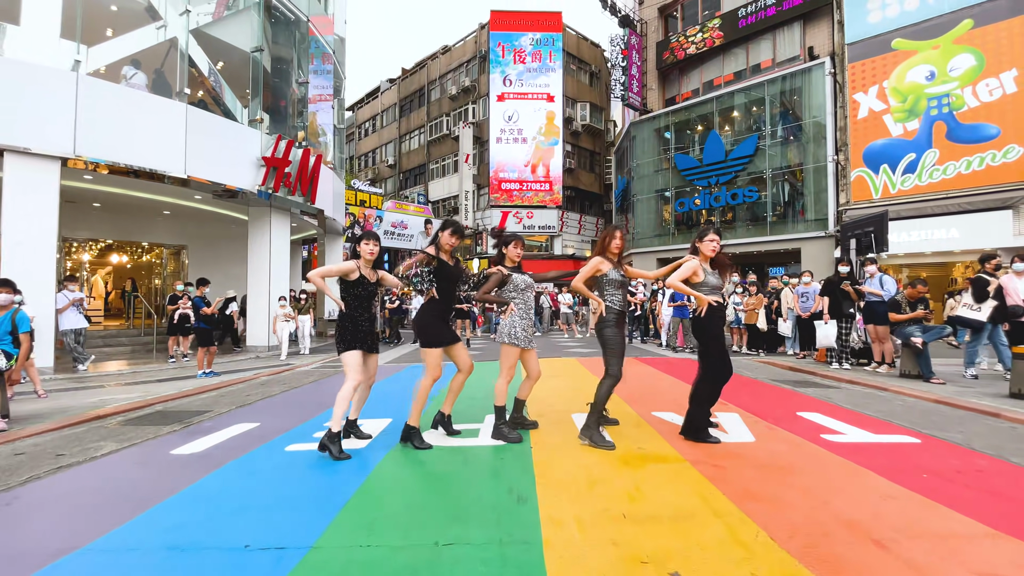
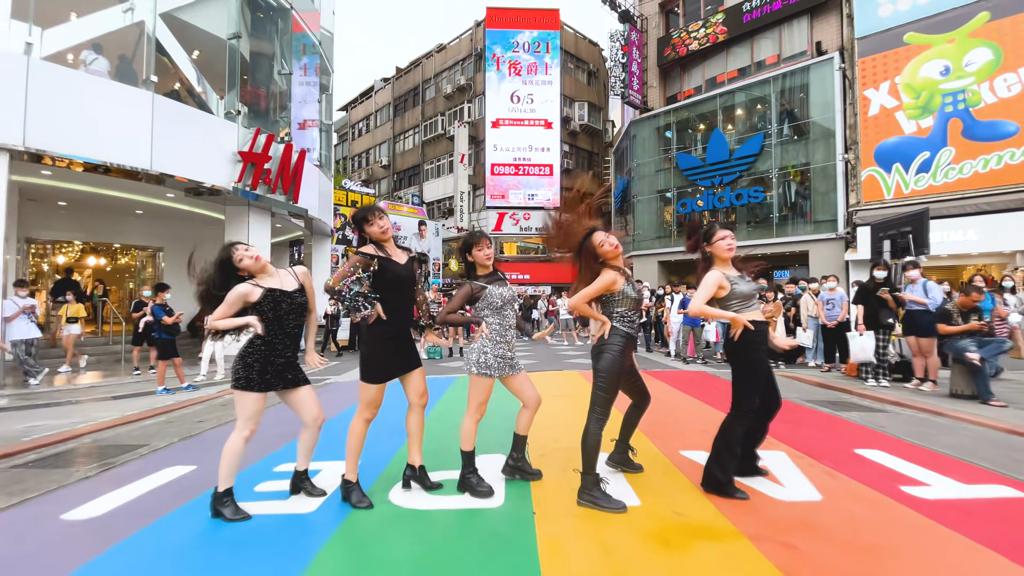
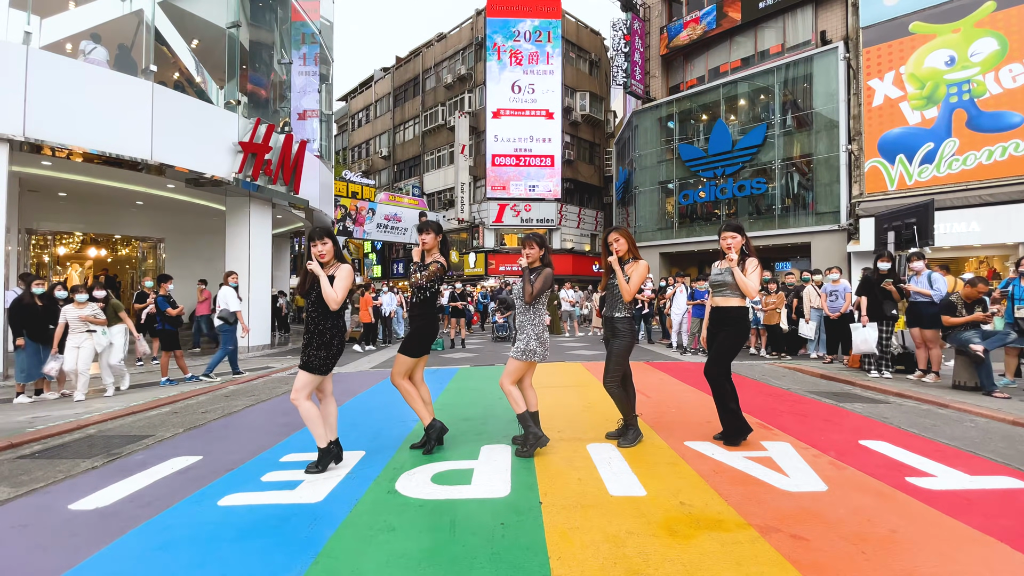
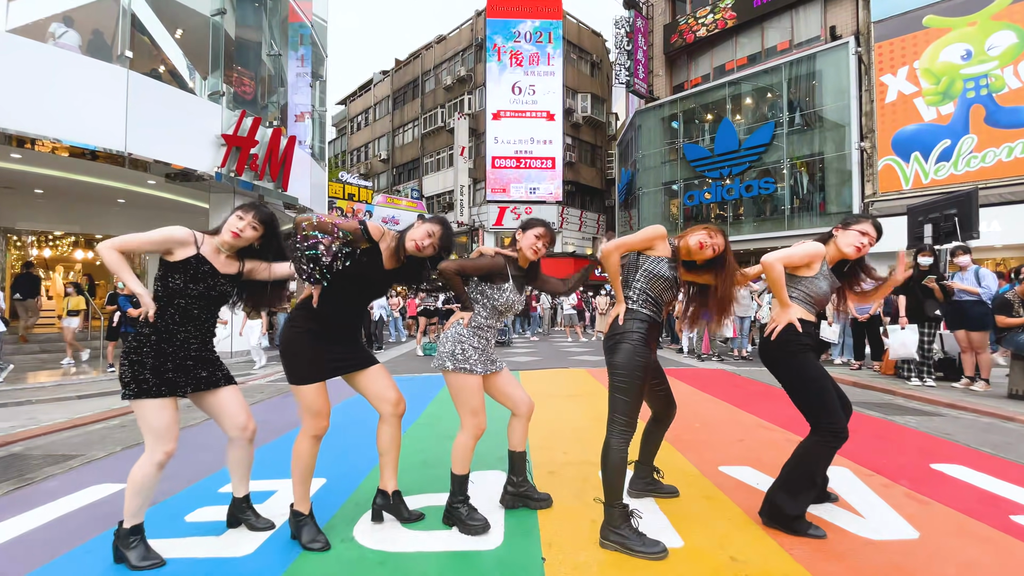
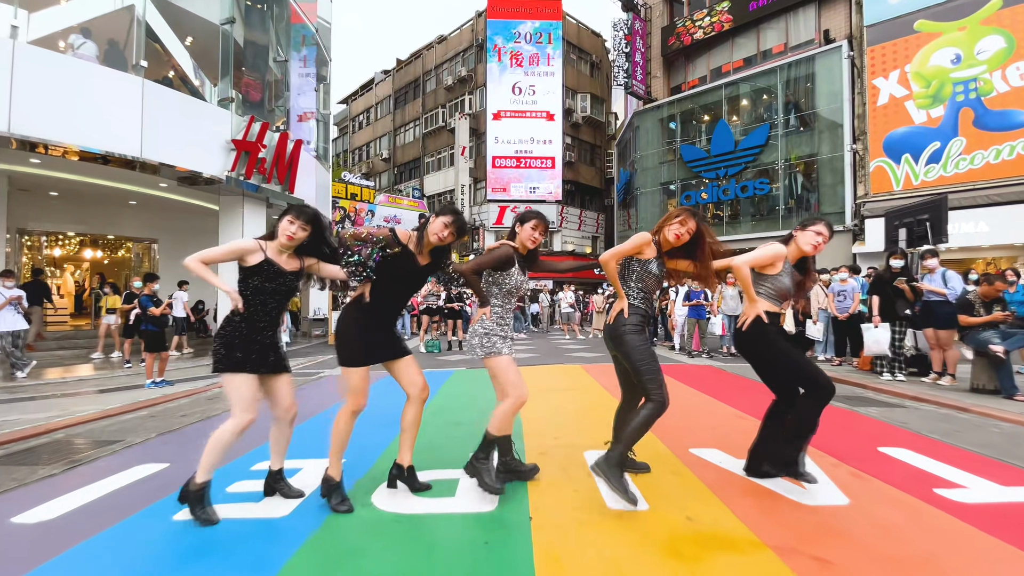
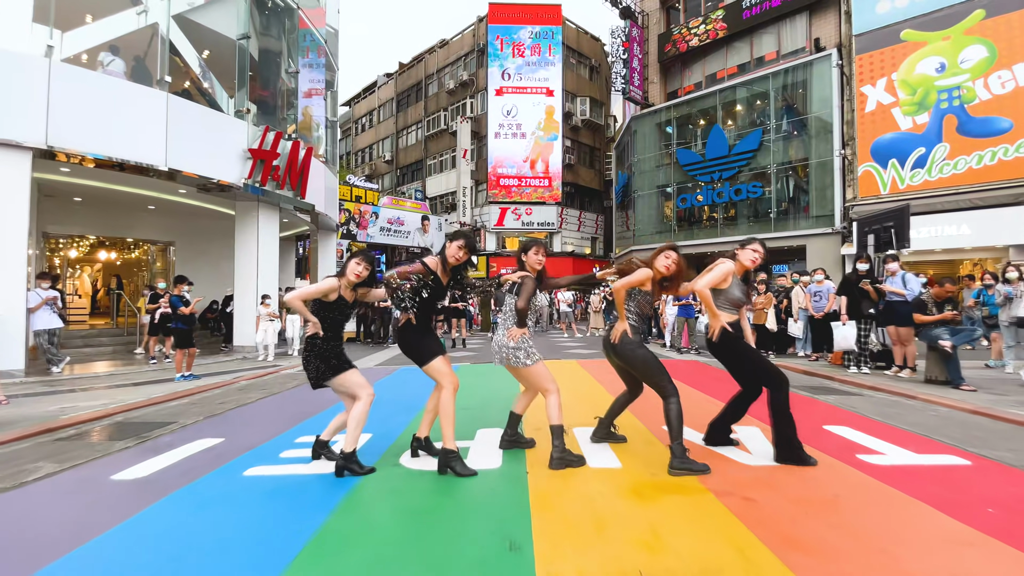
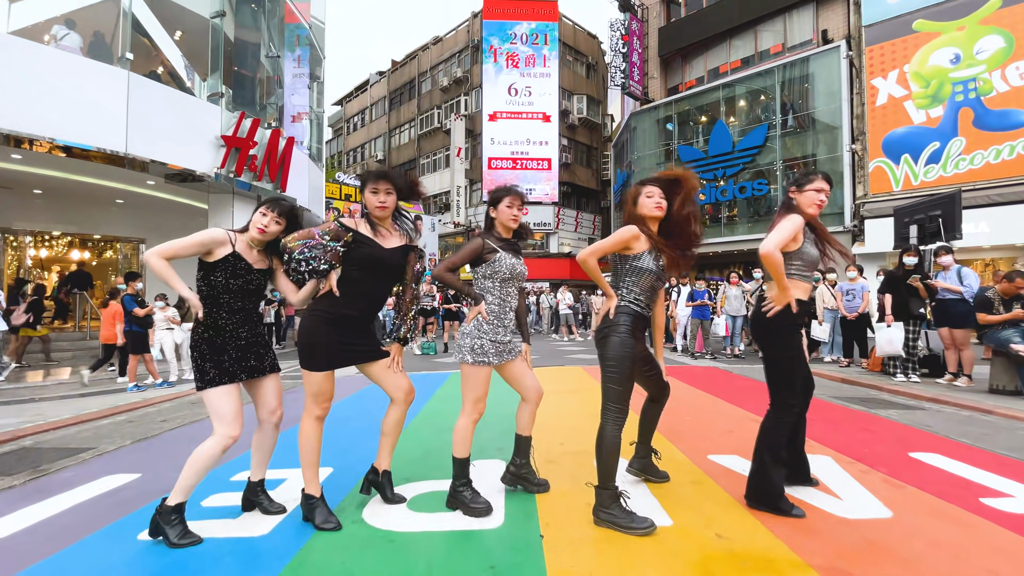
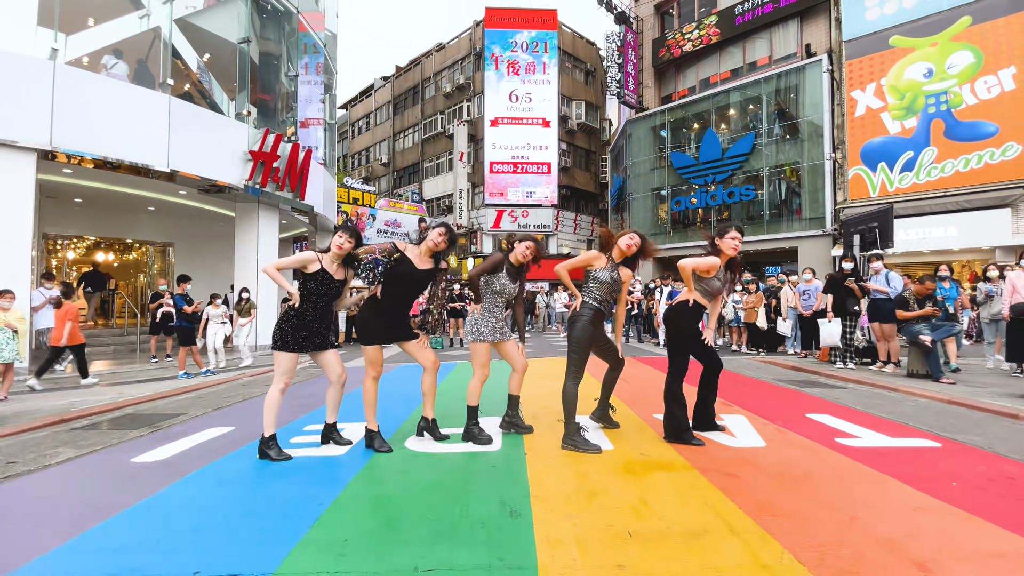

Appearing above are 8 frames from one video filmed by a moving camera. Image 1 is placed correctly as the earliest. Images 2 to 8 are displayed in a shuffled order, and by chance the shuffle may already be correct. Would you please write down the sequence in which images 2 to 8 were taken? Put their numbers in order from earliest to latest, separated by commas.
6, 5, 4, 2, 8, 7, 3
